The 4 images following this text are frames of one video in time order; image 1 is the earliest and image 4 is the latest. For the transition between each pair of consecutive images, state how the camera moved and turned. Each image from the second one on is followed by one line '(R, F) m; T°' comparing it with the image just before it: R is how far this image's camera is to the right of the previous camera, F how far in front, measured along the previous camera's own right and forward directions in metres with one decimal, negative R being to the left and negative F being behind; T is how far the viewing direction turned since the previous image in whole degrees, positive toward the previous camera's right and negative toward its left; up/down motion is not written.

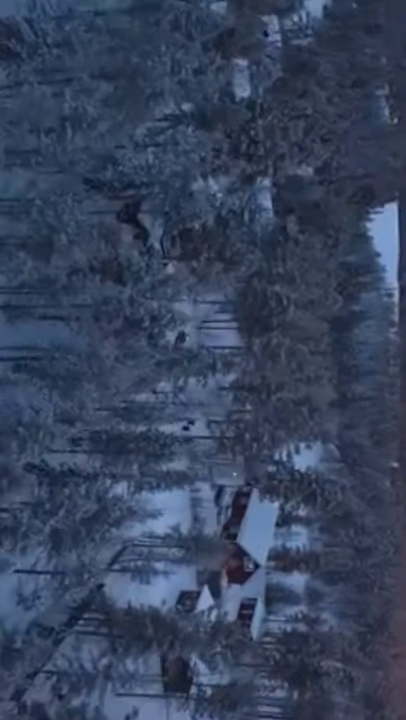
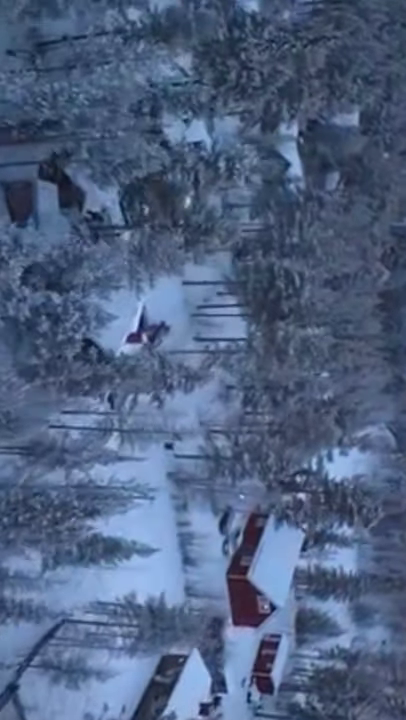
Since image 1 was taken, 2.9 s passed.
(+1.5, +5.0) m; -4°
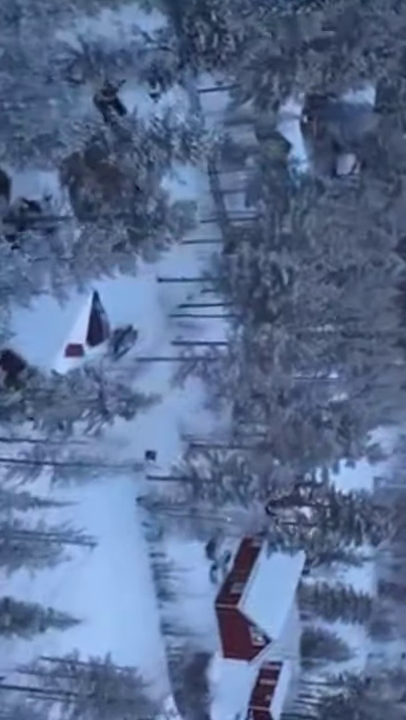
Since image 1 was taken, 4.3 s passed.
(+0.9, +2.2) m; -2°
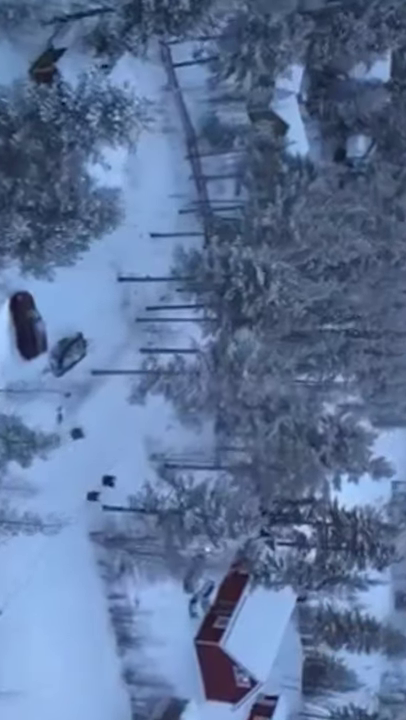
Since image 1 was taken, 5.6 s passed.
(+1.0, +2.1) m; -2°
